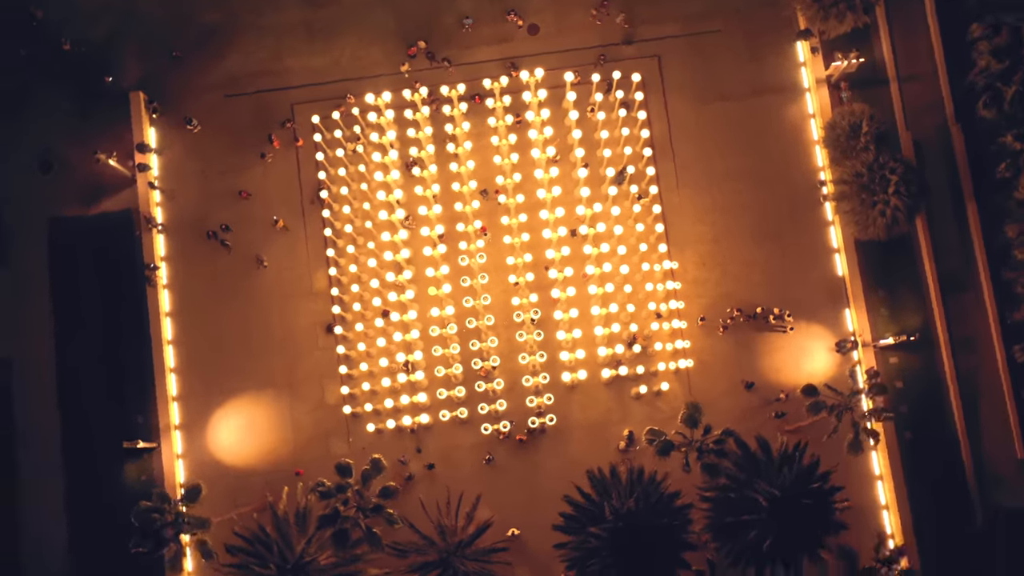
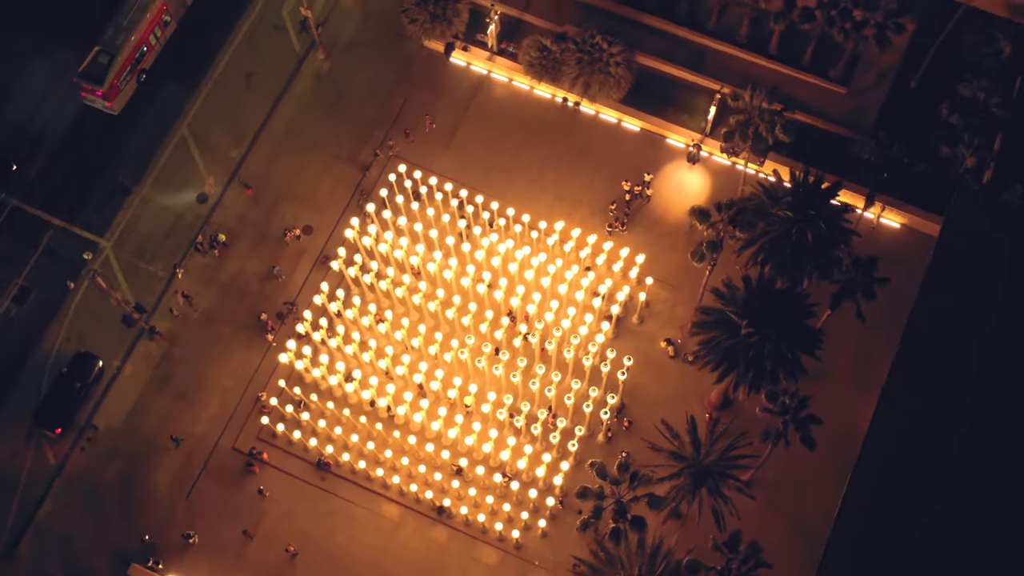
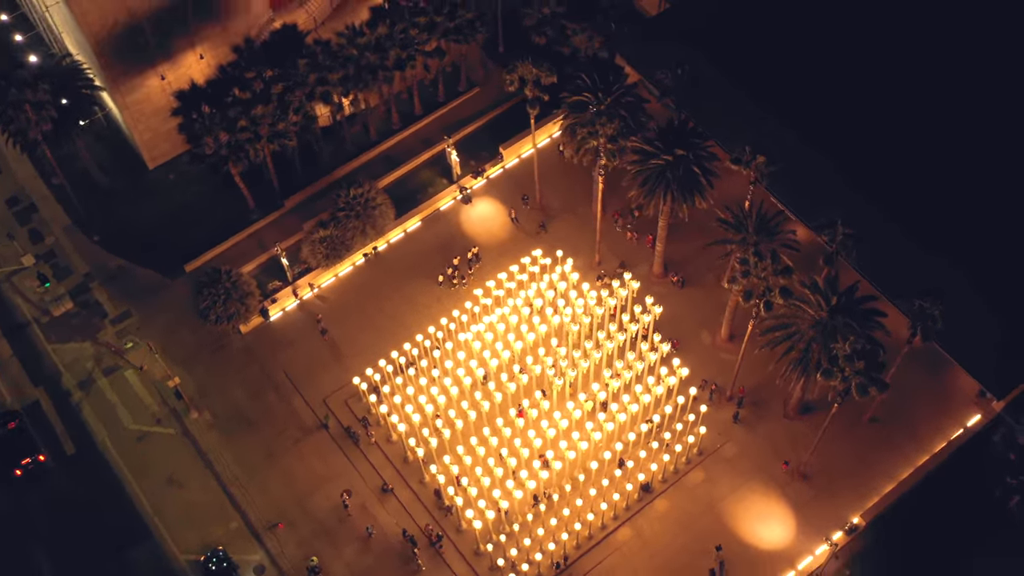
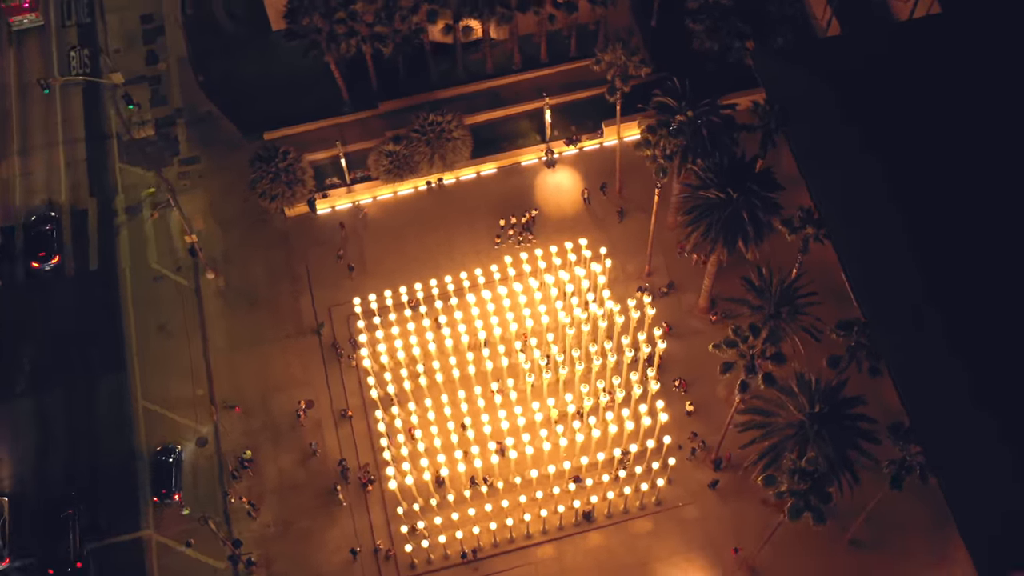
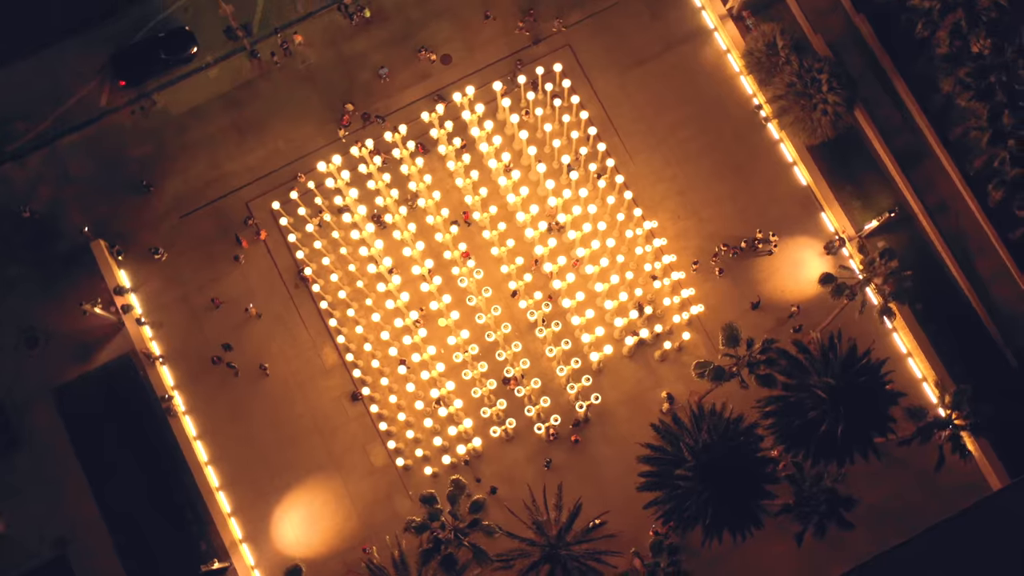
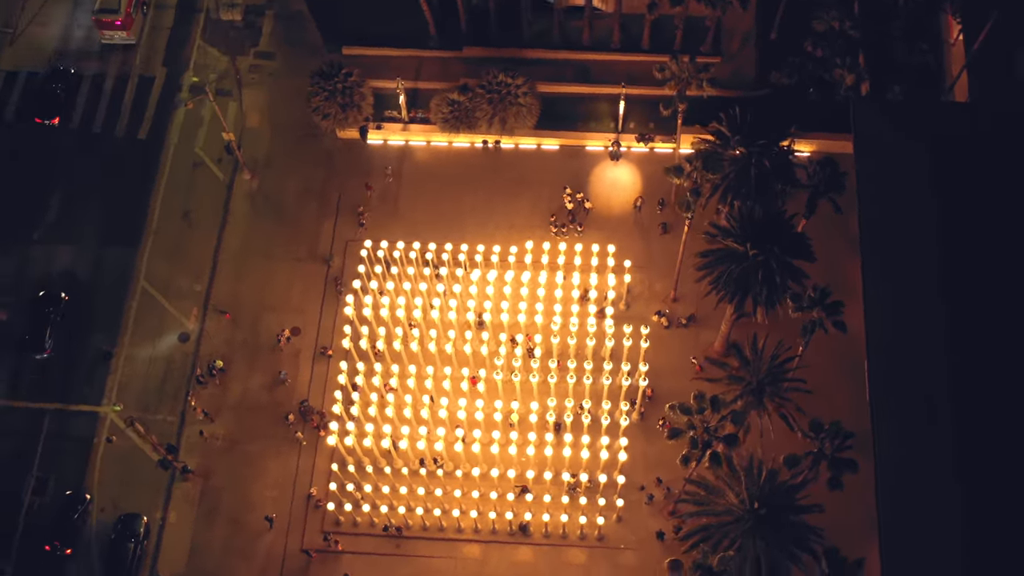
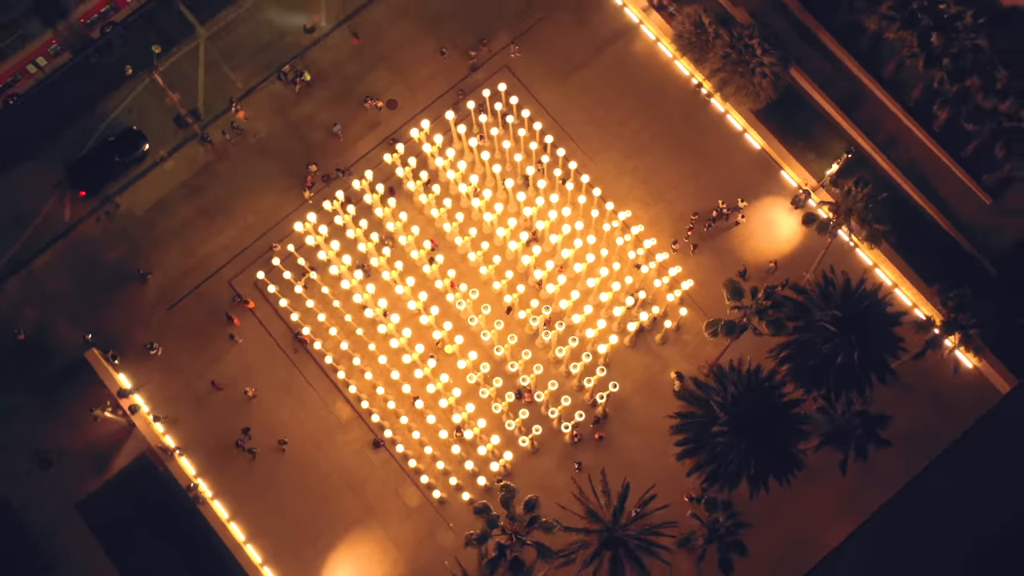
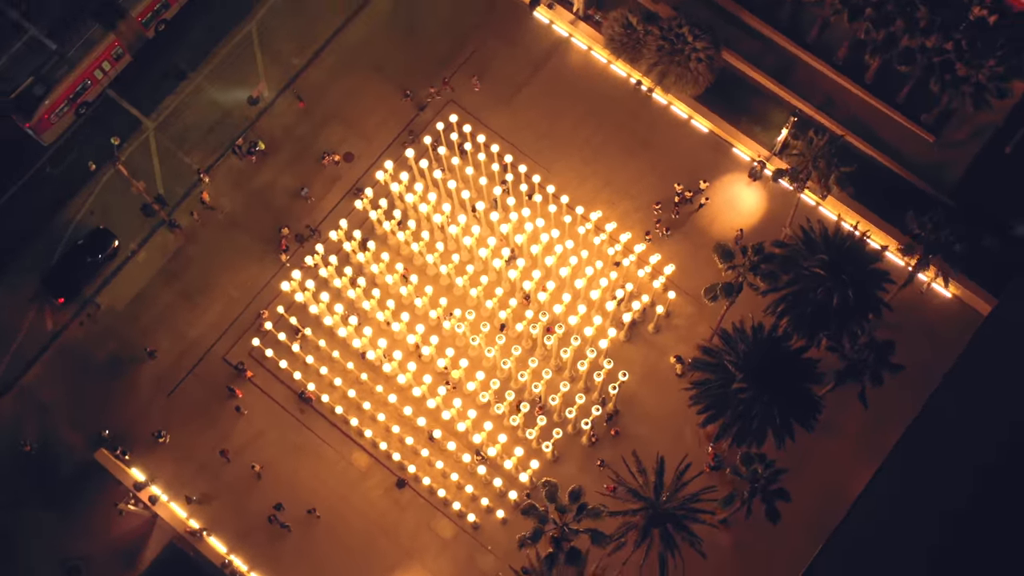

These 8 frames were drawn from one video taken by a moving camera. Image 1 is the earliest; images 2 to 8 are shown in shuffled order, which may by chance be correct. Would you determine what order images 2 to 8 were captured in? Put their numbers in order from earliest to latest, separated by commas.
5, 7, 8, 2, 6, 4, 3
